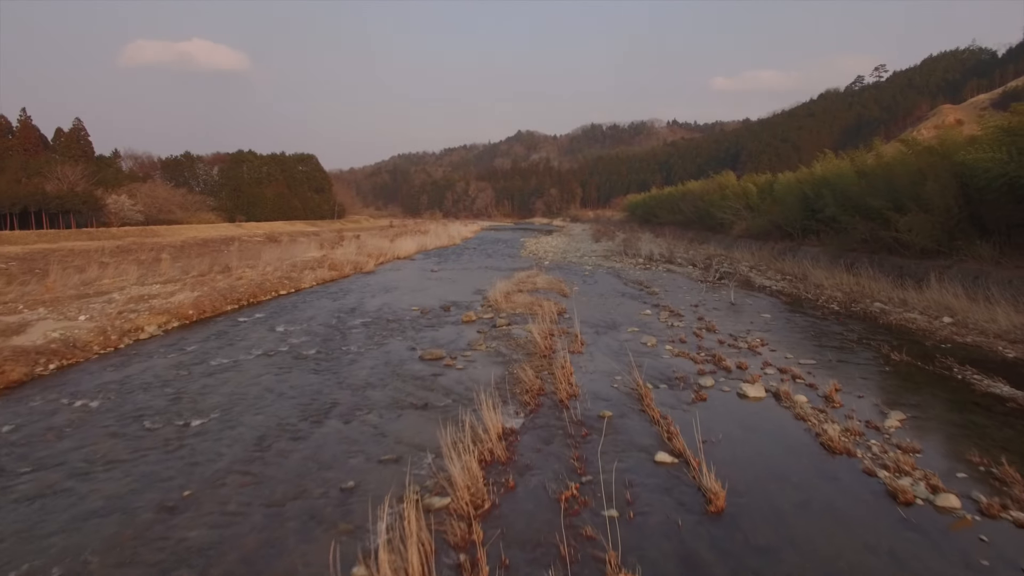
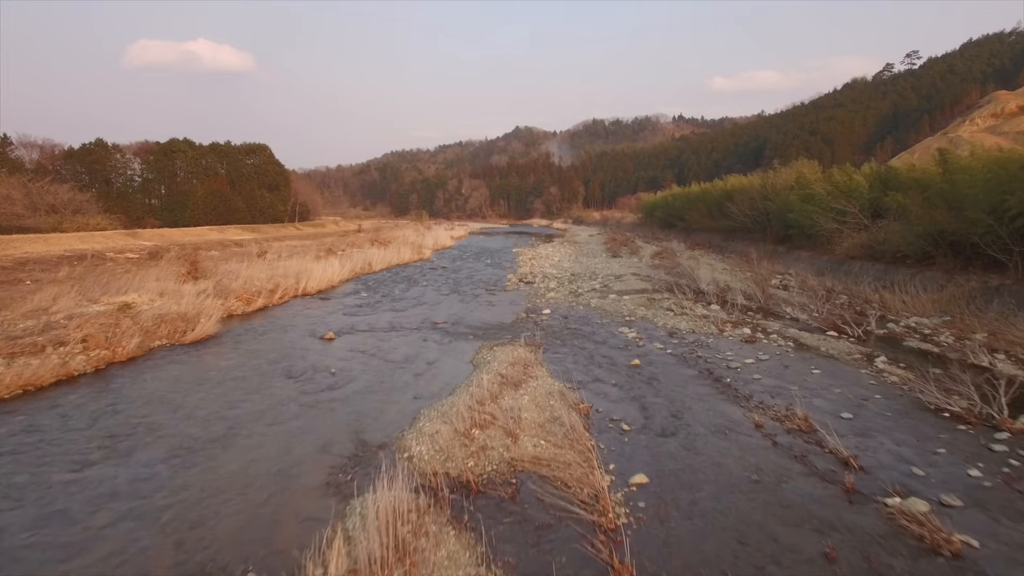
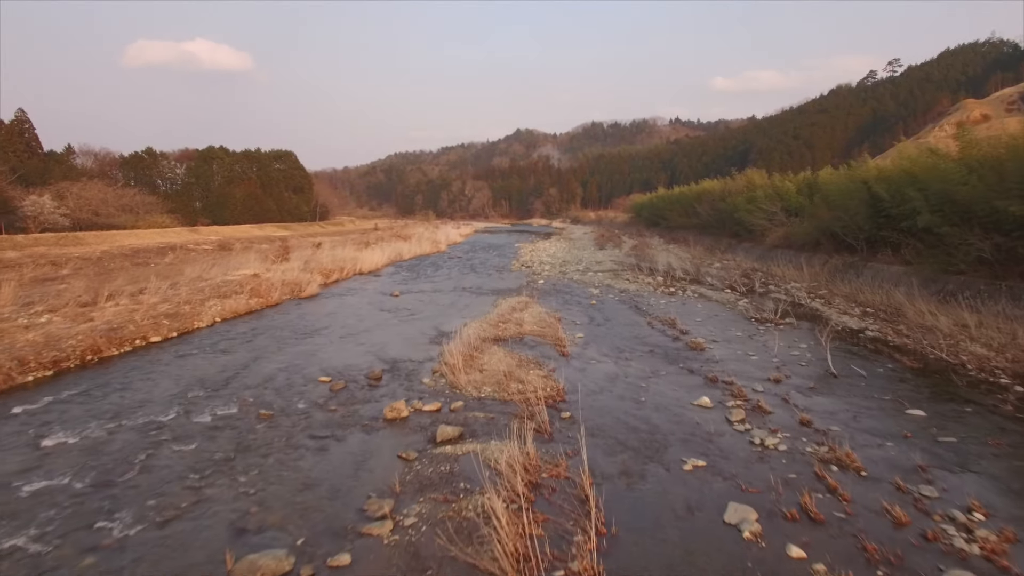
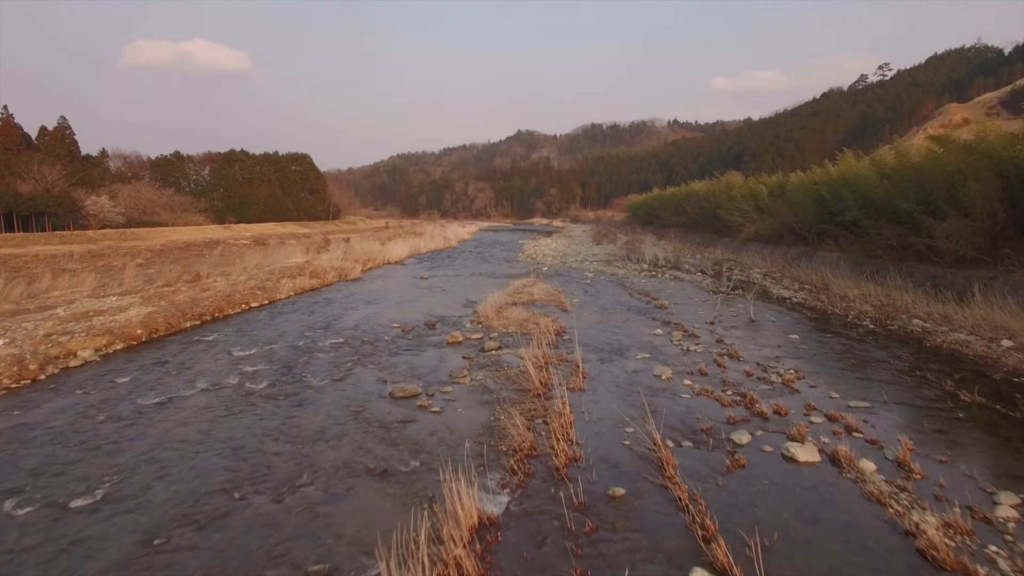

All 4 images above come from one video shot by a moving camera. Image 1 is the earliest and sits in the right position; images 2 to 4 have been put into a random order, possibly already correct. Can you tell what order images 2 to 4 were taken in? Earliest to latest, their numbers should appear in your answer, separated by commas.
4, 3, 2
